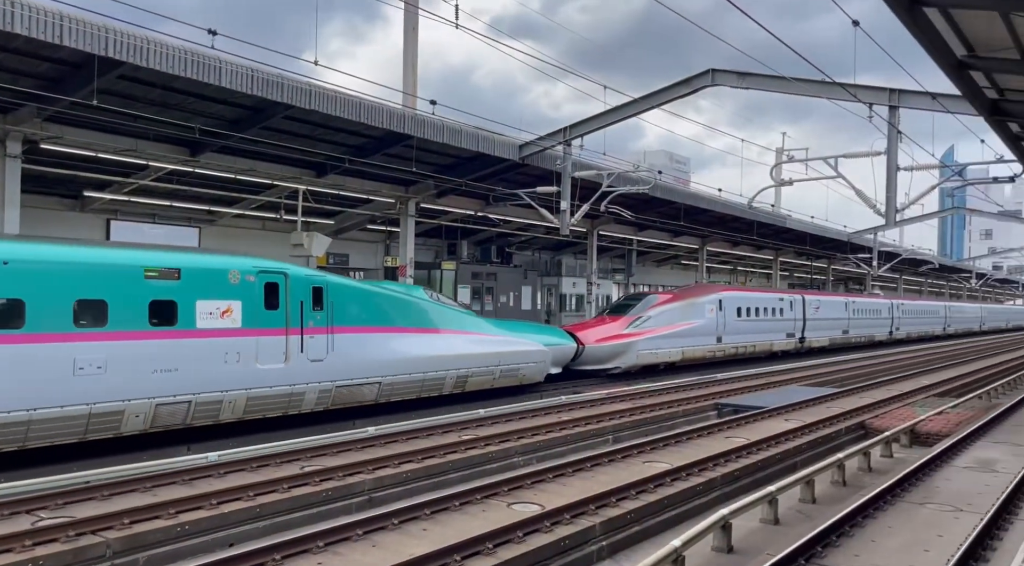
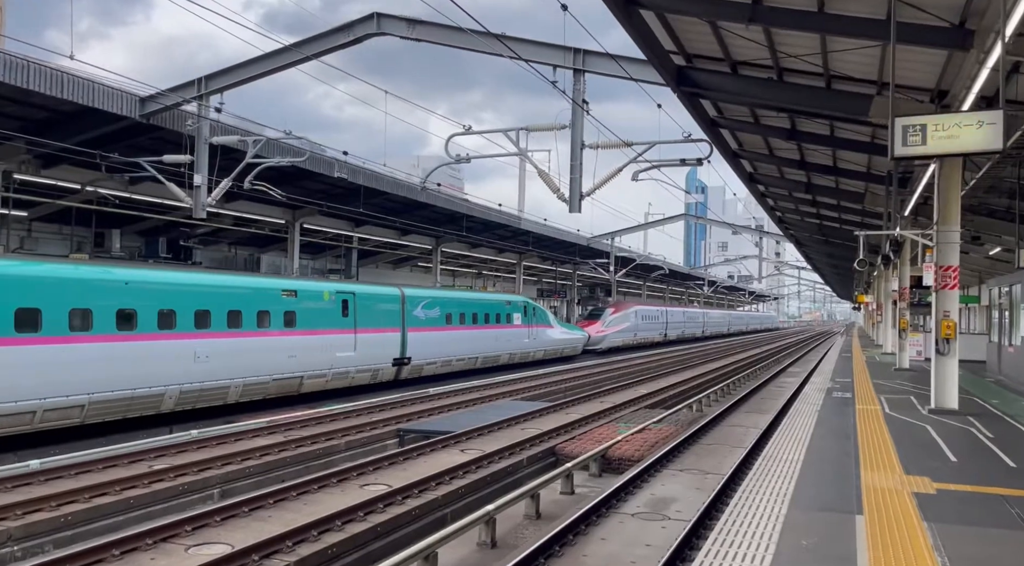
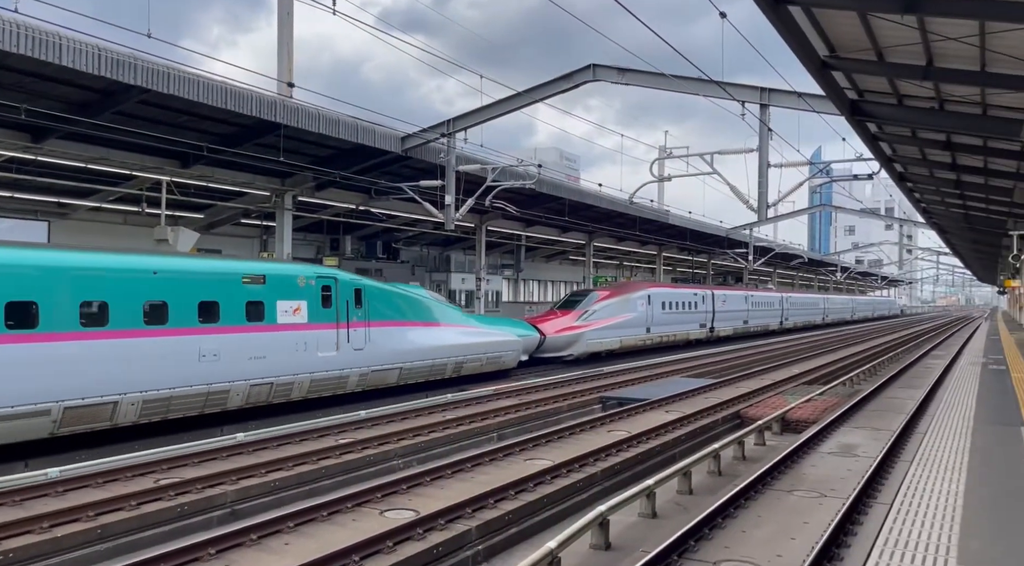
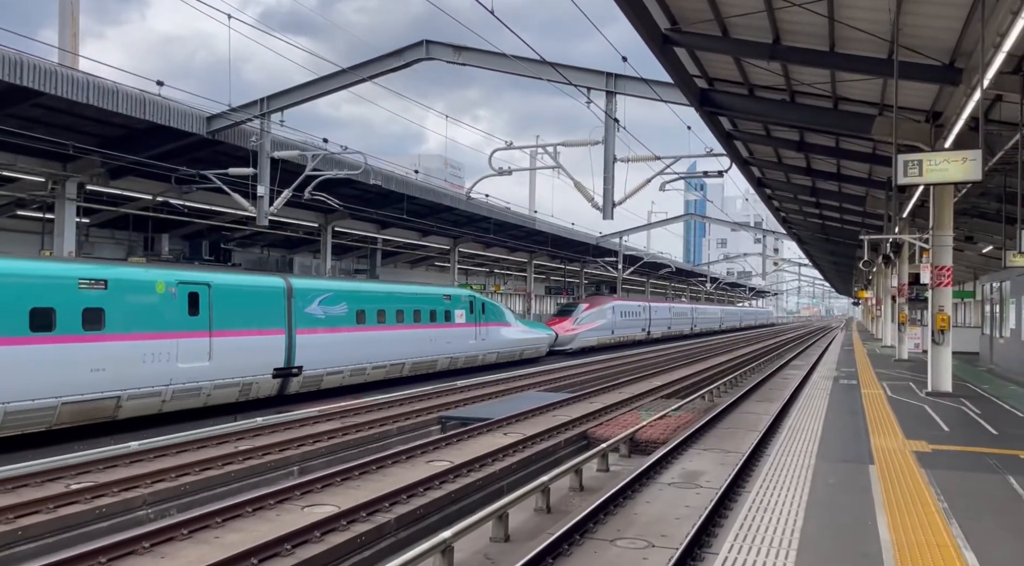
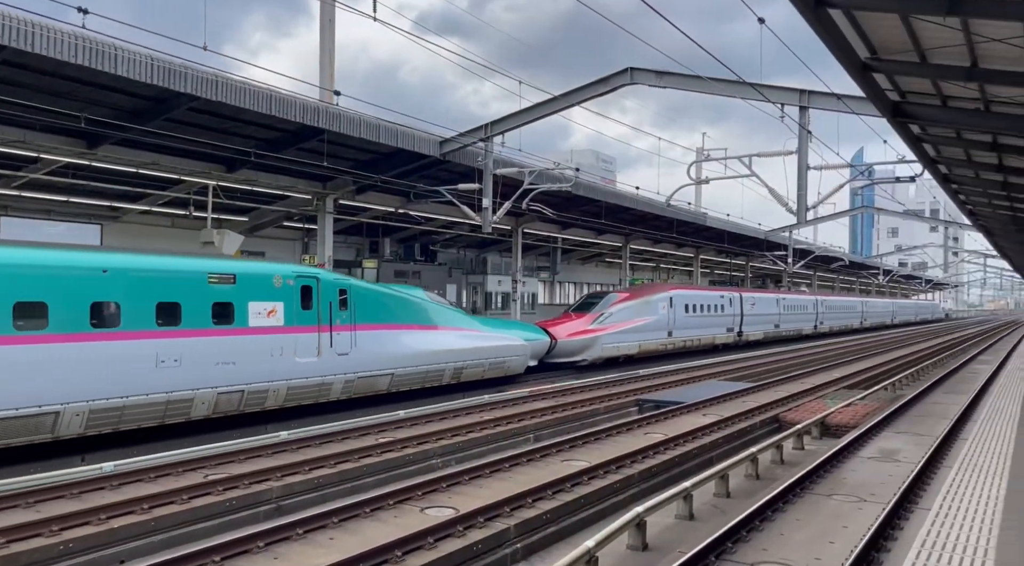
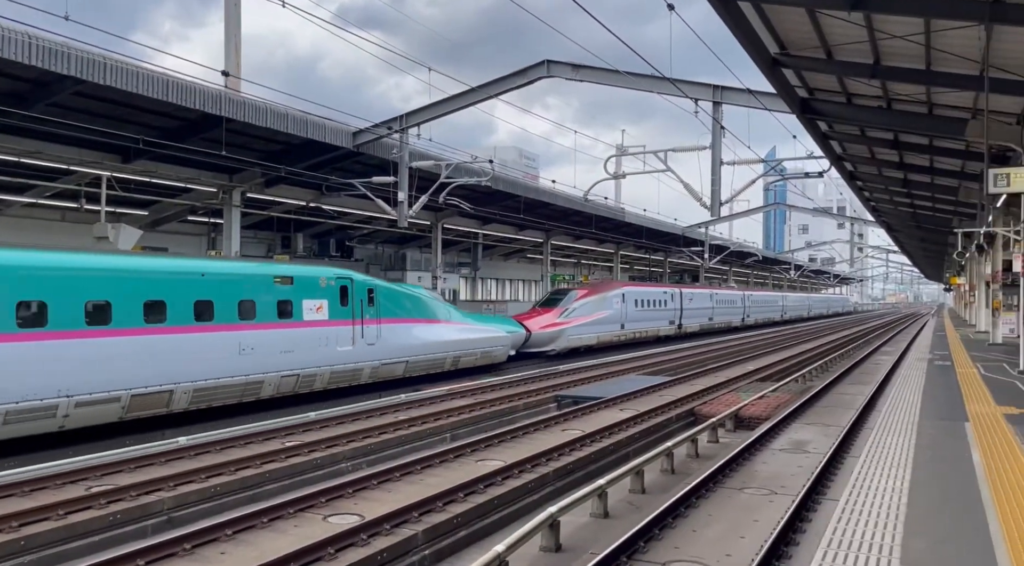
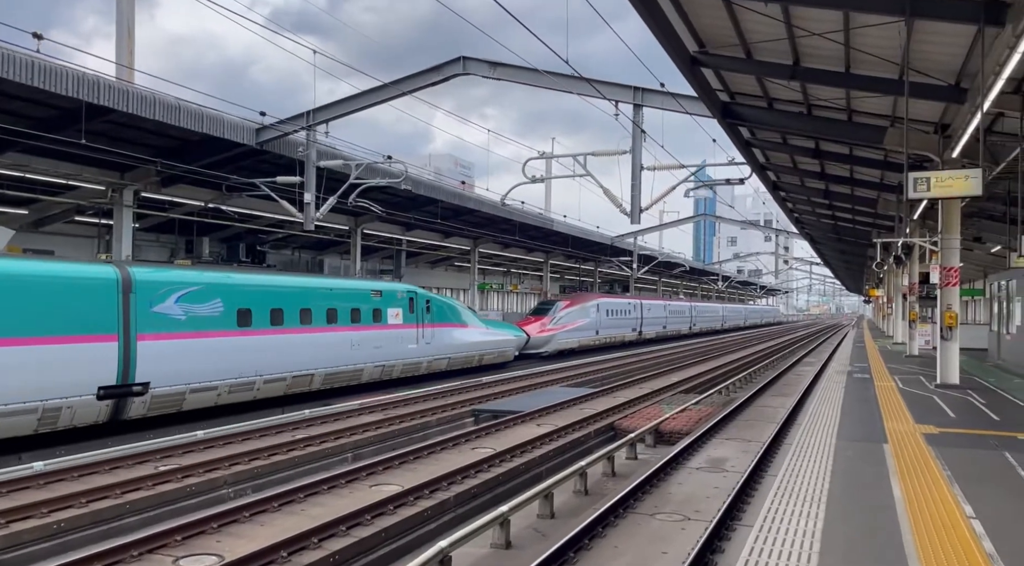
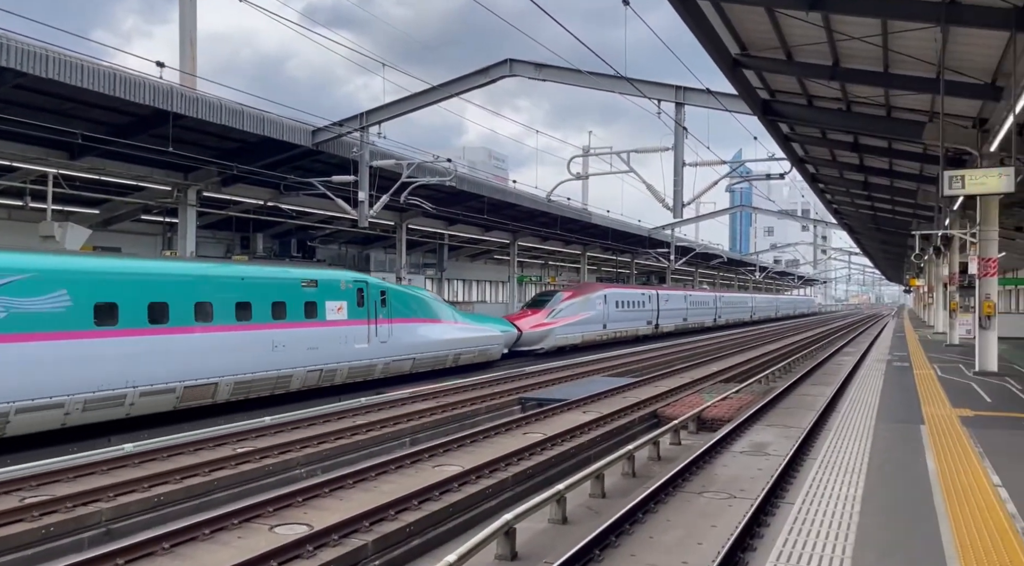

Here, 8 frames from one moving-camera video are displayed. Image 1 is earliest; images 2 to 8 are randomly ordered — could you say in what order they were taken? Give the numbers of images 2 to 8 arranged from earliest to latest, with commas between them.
5, 3, 6, 8, 7, 4, 2
